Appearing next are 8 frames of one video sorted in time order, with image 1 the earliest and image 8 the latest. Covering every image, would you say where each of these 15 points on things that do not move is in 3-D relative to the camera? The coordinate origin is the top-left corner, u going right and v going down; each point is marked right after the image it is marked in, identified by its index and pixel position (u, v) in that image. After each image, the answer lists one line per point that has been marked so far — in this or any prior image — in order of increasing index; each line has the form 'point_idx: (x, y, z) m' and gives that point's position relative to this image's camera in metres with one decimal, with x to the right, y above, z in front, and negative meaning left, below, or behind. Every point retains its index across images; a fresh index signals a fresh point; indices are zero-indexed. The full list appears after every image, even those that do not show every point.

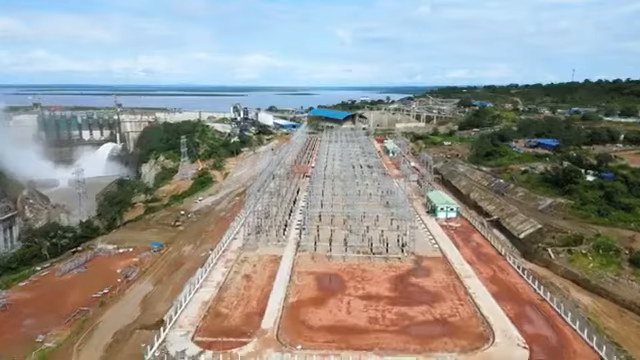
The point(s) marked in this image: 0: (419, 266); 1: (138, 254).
0: (+3.9, -3.4, +17.6) m
1: (-7.9, -3.3, +19.1) m
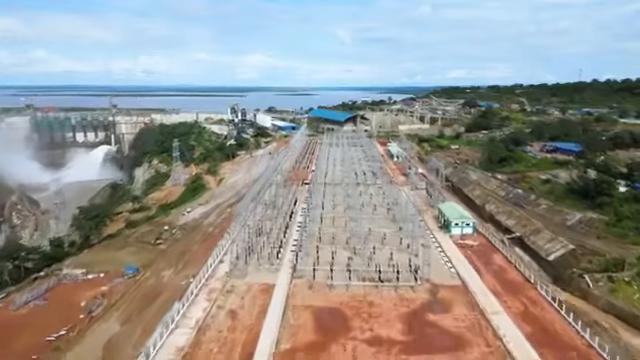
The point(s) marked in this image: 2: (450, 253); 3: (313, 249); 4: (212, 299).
0: (+3.9, -4.0, +14.9) m
1: (-7.9, -3.8, +16.5) m
2: (+5.6, -3.1, +18.8) m
3: (-0.3, -2.9, +18.8) m
4: (-3.6, -4.0, +14.8) m
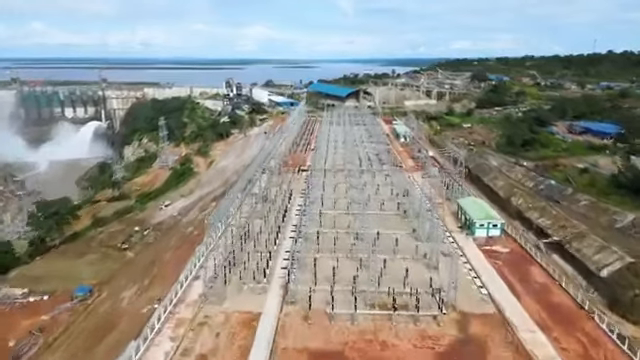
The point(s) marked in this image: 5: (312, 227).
0: (+3.8, -4.1, +11.6) m
1: (-8.0, -3.8, +13.2) m
2: (+5.5, -2.9, +15.4) m
3: (-0.4, -2.8, +15.4) m
4: (-3.7, -4.1, +11.4) m
5: (-0.3, -1.9, +17.8) m
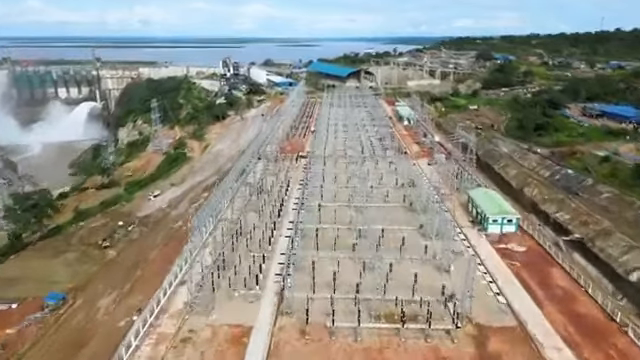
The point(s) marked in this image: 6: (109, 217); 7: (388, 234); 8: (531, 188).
0: (+3.8, -4.0, +10.3) m
1: (-8.0, -3.7, +11.8) m
2: (+5.5, -2.7, +14.0) m
3: (-0.4, -2.6, +14.0) m
4: (-3.7, -4.0, +10.1) m
5: (-0.4, -1.6, +16.4) m
6: (-9.0, -1.5, +18.8) m
7: (+2.4, -1.9, +15.7) m
8: (+9.4, -0.3, +19.6) m
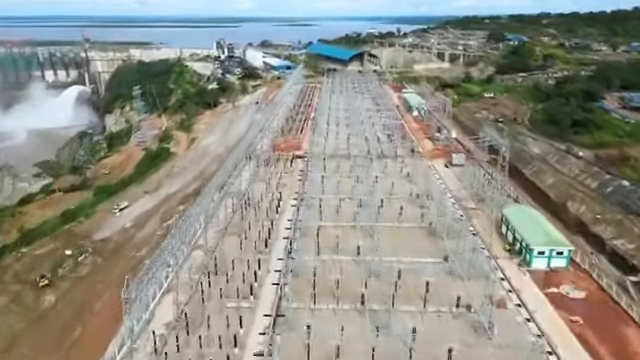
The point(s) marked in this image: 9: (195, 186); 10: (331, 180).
0: (+3.8, -4.9, +6.9) m
1: (-8.1, -4.5, +8.4) m
2: (+5.4, -3.4, +10.6) m
3: (-0.4, -3.3, +10.5) m
4: (-3.8, -4.9, +6.7) m
5: (-0.4, -2.2, +12.9) m
6: (-9.1, -2.1, +15.3) m
7: (+2.4, -2.6, +12.2) m
8: (+9.3, -0.8, +16.0) m
9: (-5.6, -0.3, +19.8) m
10: (+0.5, +0.1, +18.7) m
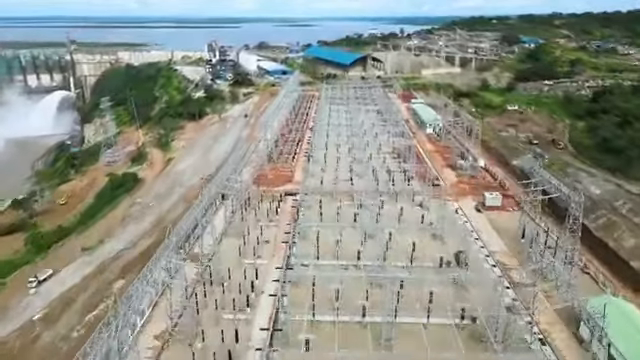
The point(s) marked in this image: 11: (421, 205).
0: (+3.6, -6.7, +2.0) m
1: (-8.3, -6.3, +3.5) m
2: (+5.2, -5.2, +5.7) m
3: (-0.6, -5.1, +5.6) m
4: (-4.0, -6.7, +1.8) m
5: (-0.6, -4.0, +8.0) m
6: (-9.3, -3.9, +10.5) m
7: (+2.2, -4.4, +7.3) m
8: (+9.1, -2.6, +11.1) m
9: (-5.8, -2.1, +14.9) m
10: (+0.3, -1.7, +13.8) m
11: (+3.8, -0.7, +16.4) m
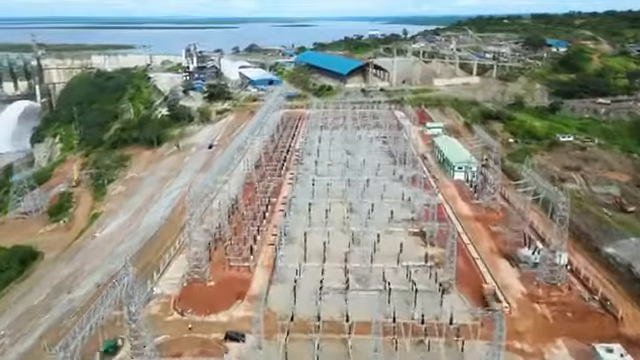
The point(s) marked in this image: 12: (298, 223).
0: (+2.9, -9.7, -6.2) m
1: (-9.0, -9.3, -4.7) m
2: (+4.5, -8.2, -2.5) m
3: (-1.3, -8.1, -2.6) m
4: (-4.6, -9.7, -6.4) m
5: (-1.3, -7.0, -0.2) m
6: (-10.0, -6.9, +2.3) m
7: (+1.5, -7.4, -0.8) m
8: (+8.5, -5.6, +3.0) m
9: (-6.5, -5.1, +6.7) m
10: (-0.4, -4.7, +5.7) m
11: (+3.0, -3.7, +8.2) m
12: (-0.8, -1.4, +15.1) m
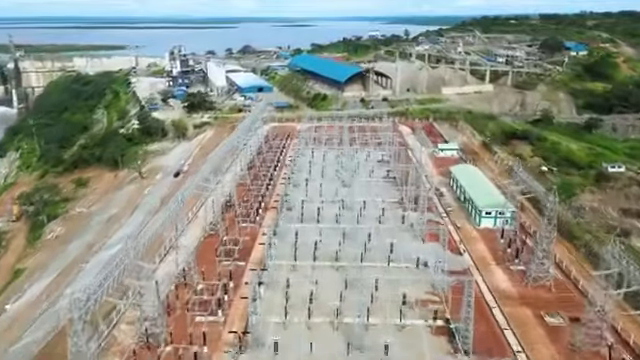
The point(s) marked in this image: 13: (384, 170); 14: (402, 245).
0: (+2.5, -11.4, -10.8) m
1: (-9.4, -11.0, -9.3) m
2: (+4.1, -9.9, -7.1) m
3: (-1.8, -9.8, -7.2) m
4: (-5.1, -11.4, -11.0) m
5: (-1.7, -8.7, -4.8) m
6: (-10.4, -8.6, -2.3) m
7: (+1.1, -9.1, -5.4) m
8: (+8.0, -7.3, -1.6) m
9: (-7.0, -6.8, +2.1) m
10: (-0.9, -6.4, +1.0) m
11: (+2.6, -5.4, +3.6) m
12: (-1.3, -3.1, +10.5) m
13: (+2.8, +0.4, +19.3) m
14: (+2.5, -2.0, +13.1) m
